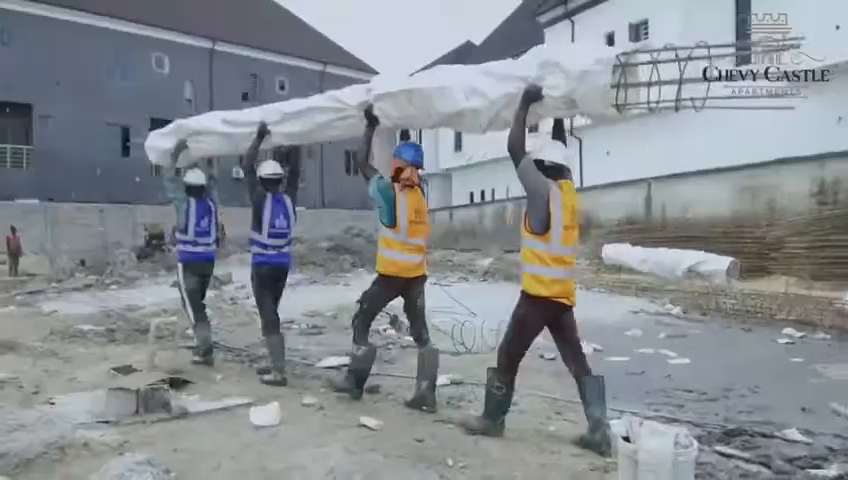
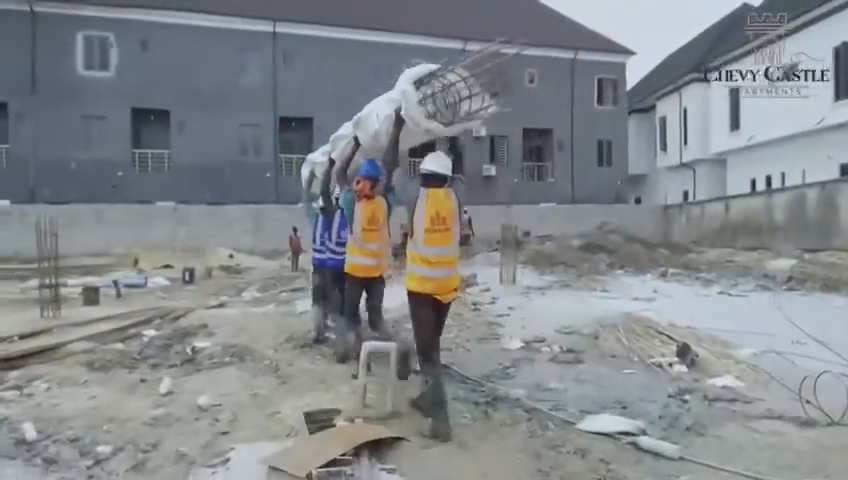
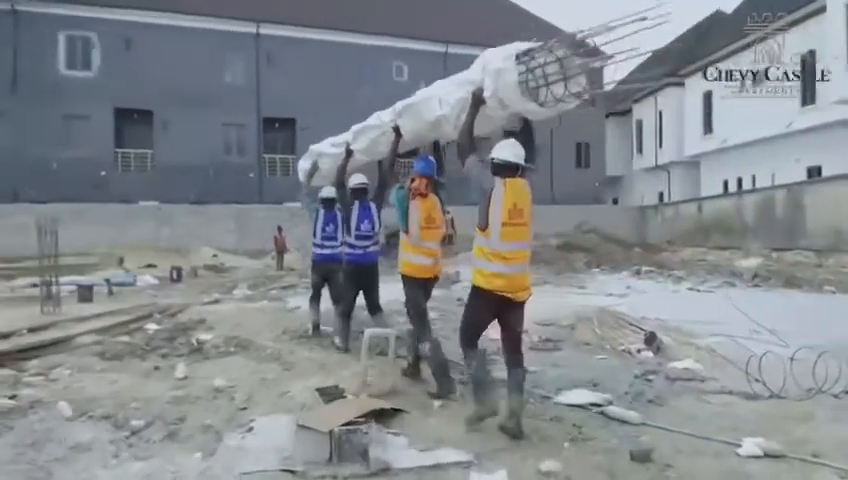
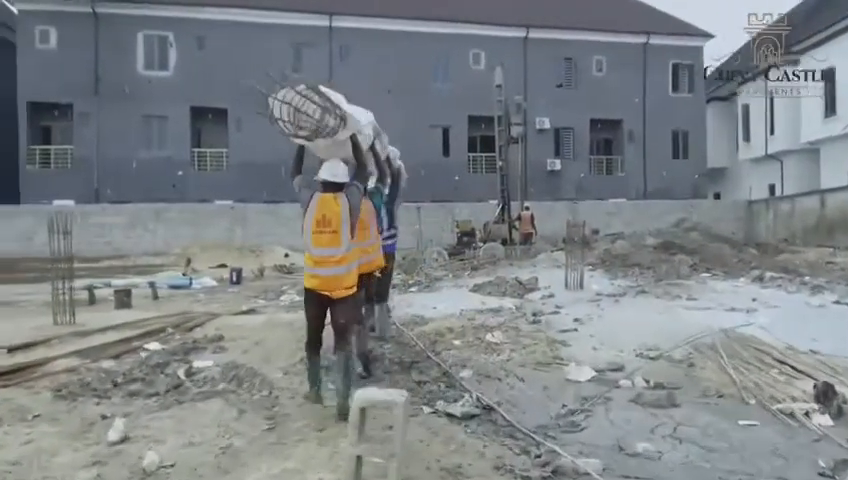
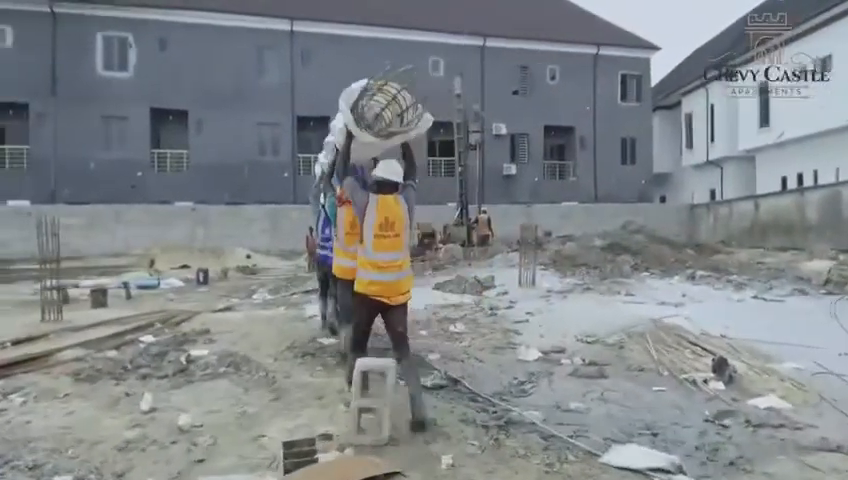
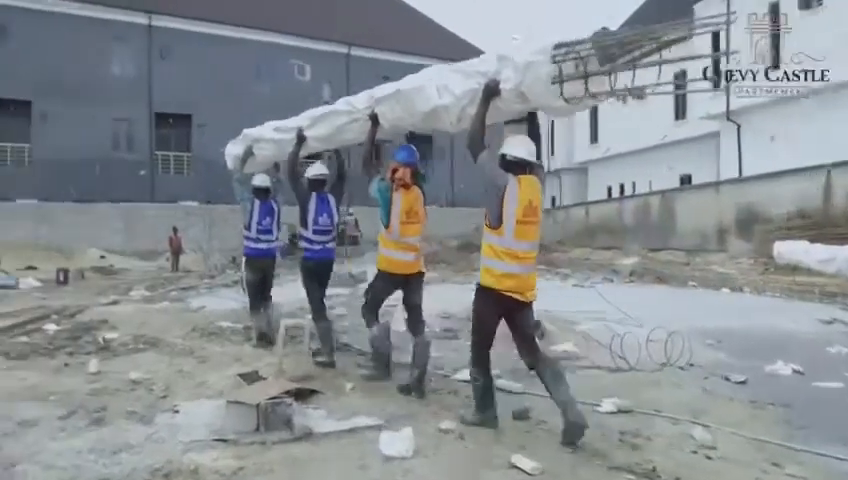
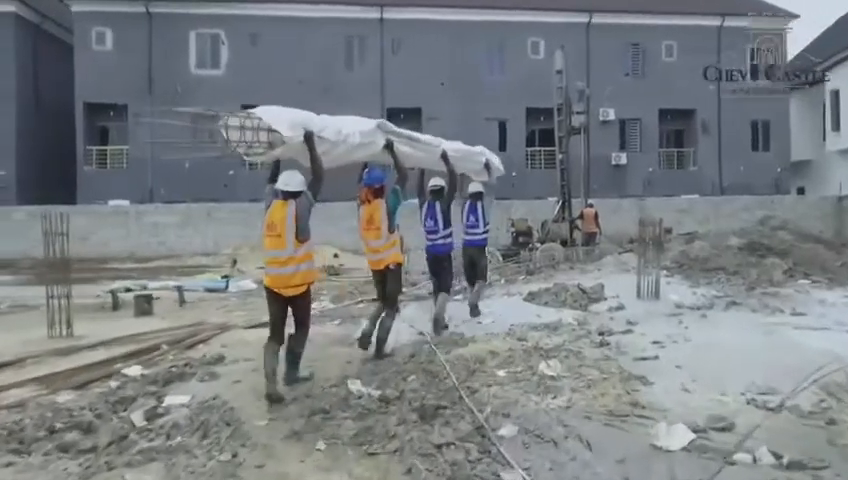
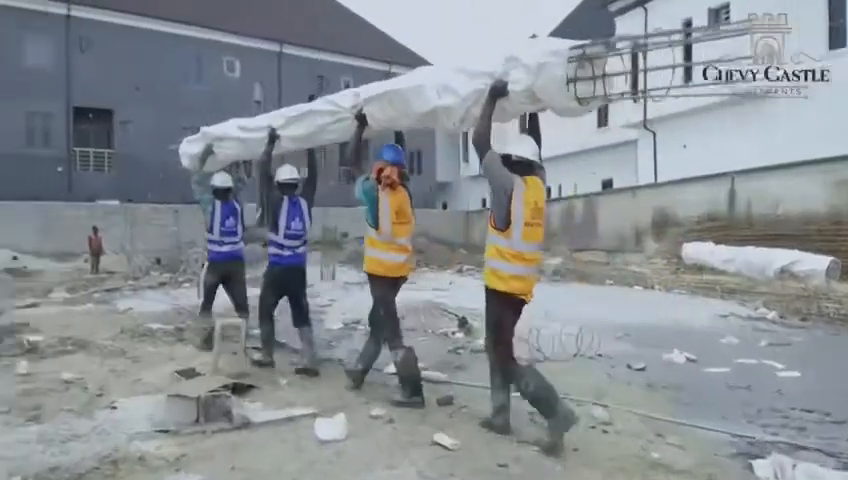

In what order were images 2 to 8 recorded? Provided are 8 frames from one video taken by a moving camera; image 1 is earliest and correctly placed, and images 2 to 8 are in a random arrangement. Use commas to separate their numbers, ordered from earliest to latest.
8, 6, 3, 2, 5, 4, 7
